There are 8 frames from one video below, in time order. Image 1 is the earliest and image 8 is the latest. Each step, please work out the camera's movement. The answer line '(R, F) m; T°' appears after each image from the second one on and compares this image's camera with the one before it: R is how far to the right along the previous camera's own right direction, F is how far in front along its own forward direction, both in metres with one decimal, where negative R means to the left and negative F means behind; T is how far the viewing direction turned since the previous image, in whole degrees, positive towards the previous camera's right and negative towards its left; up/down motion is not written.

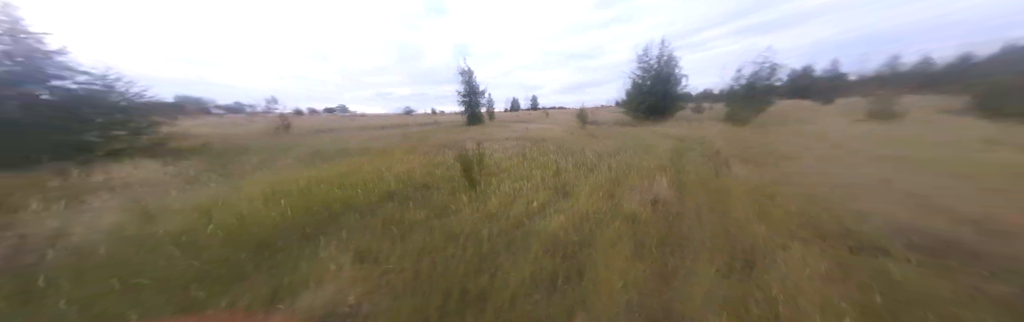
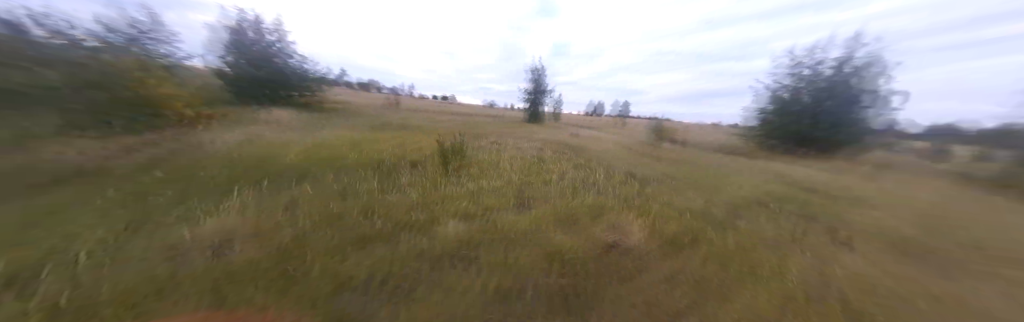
(+2.1, +0.6) m; -19°
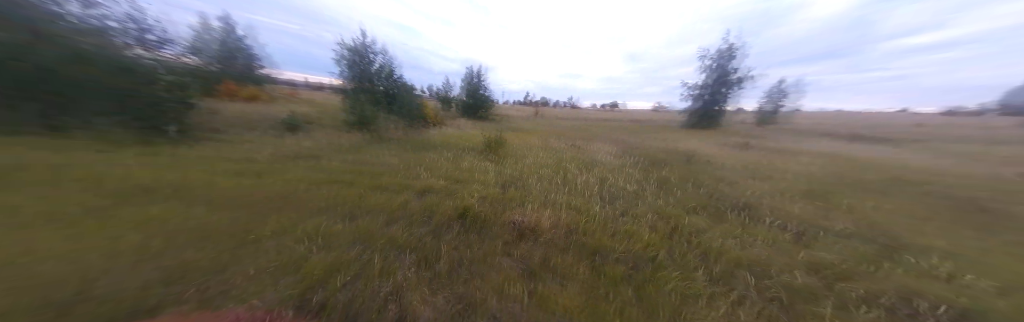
(+4.2, +0.3) m; -44°
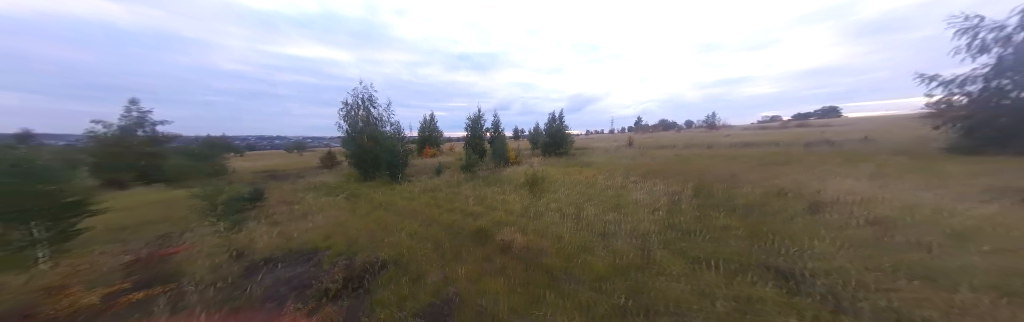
(+3.4, -1.0) m; -31°
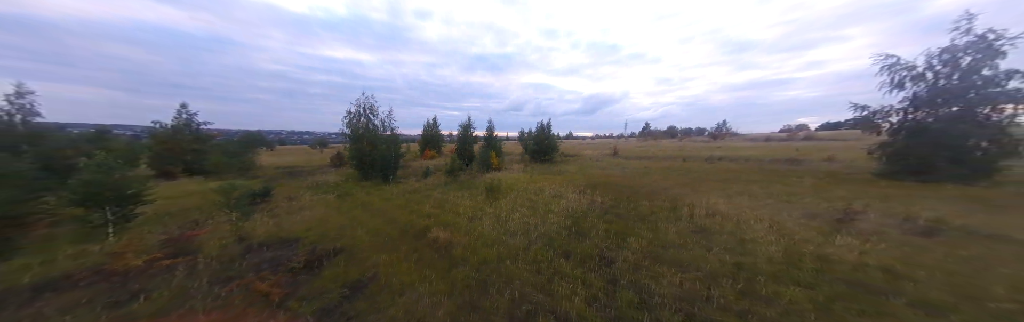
(+2.8, -1.4) m; -4°
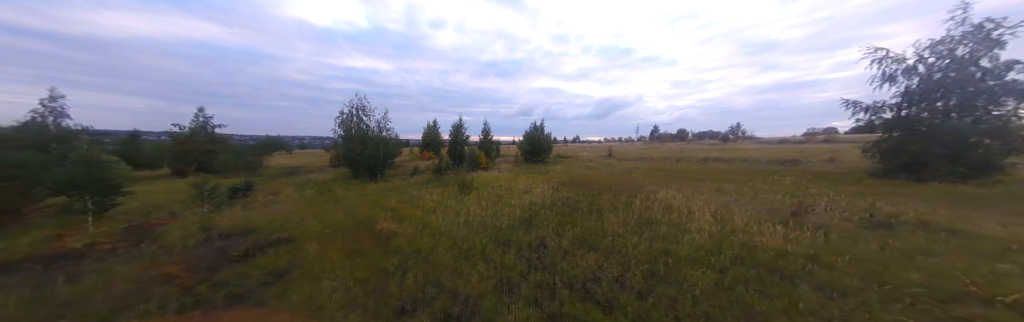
(+2.1, +0.2) m; -3°
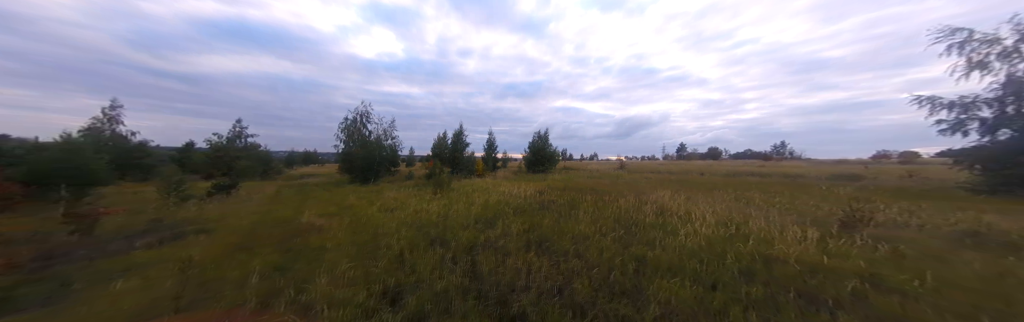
(+2.0, +1.4) m; -6°
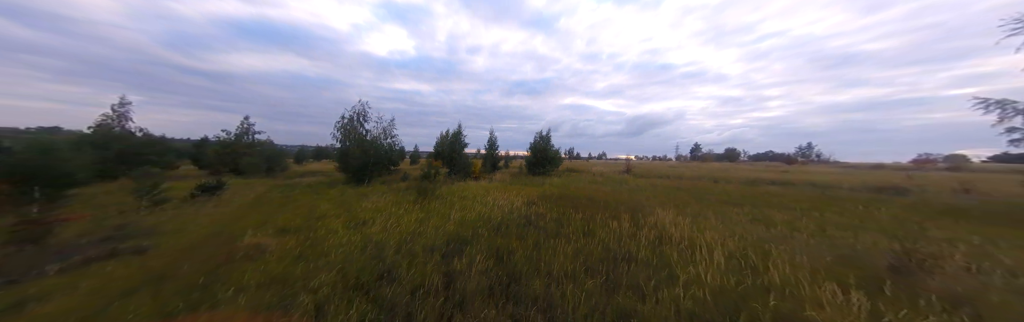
(+0.9, +0.9) m; -2°
